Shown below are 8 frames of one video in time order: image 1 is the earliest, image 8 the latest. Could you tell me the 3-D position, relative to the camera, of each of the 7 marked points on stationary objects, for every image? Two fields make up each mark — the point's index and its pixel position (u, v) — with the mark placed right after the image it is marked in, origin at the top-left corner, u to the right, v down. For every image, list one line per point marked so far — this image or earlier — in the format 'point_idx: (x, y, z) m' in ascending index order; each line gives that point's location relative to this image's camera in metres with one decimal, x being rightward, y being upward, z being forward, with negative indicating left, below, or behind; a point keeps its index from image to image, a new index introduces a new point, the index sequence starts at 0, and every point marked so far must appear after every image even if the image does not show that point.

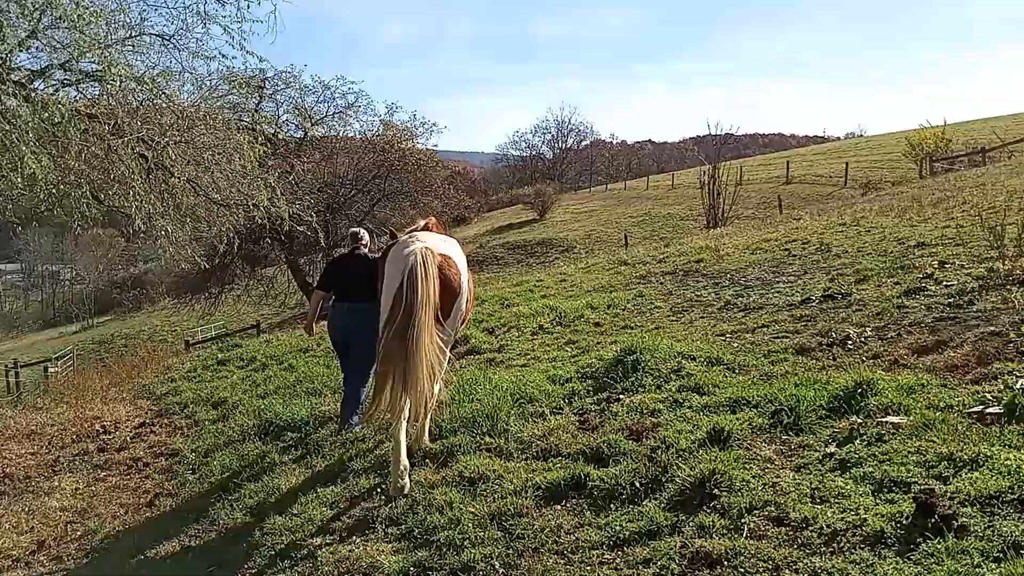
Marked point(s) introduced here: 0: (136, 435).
0: (-3.8, -1.5, +8.7) m
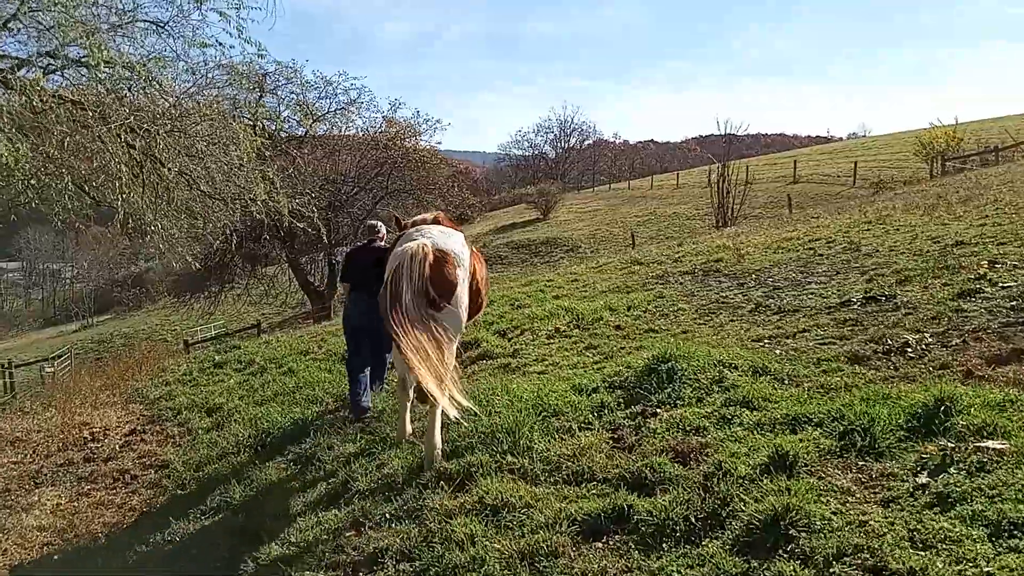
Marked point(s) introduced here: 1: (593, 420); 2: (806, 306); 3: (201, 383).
0: (-3.6, -1.5, +8.1) m
1: (+0.5, -0.7, +4.7) m
2: (+2.5, -0.2, +7.2) m
3: (-3.8, -1.1, +10.5) m
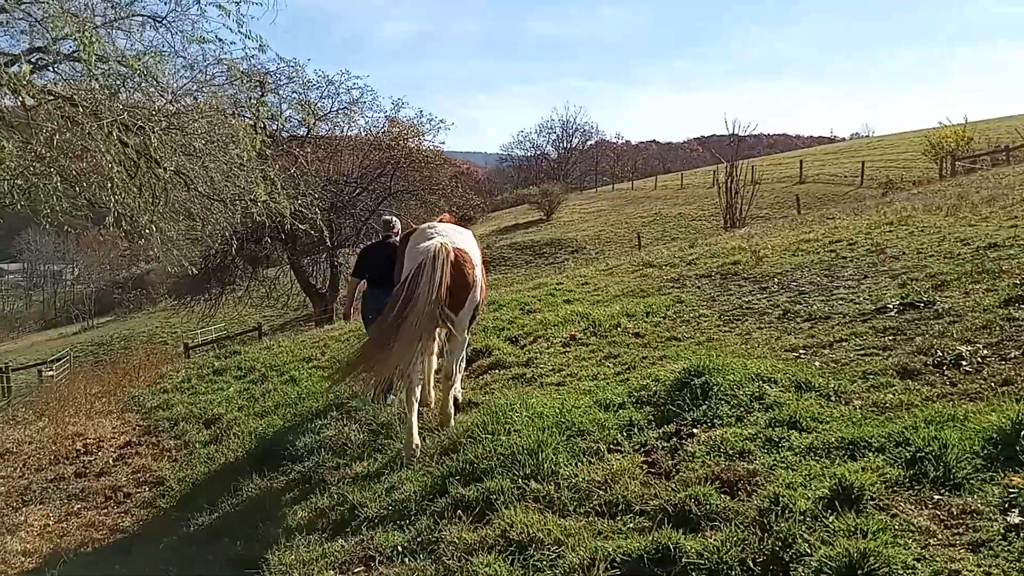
0: (-3.5, -1.5, +7.8) m
1: (+0.6, -0.8, +4.4) m
2: (+2.6, -0.2, +6.8) m
3: (-3.6, -1.2, +10.1) m
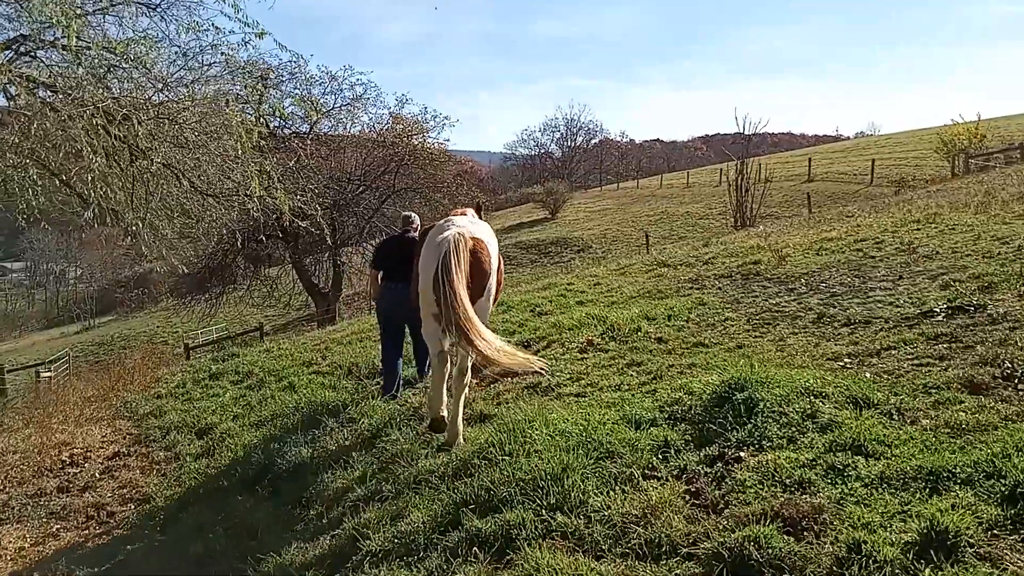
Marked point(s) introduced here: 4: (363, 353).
0: (-3.4, -1.5, +7.3) m
1: (+0.7, -0.8, +3.9) m
2: (+2.7, -0.2, +6.3) m
3: (-3.5, -1.2, +9.6) m
4: (-1.6, -0.7, +9.4) m
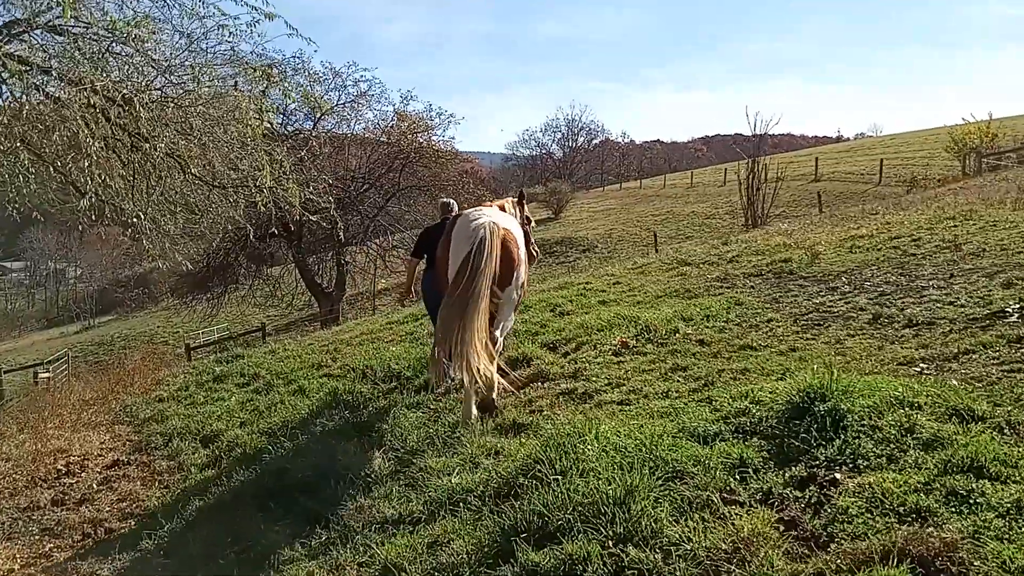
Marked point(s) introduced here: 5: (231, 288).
0: (-3.2, -1.5, +6.8) m
1: (+0.9, -0.8, +3.4) m
2: (+2.9, -0.2, +5.8) m
3: (-3.3, -1.2, +9.1) m
4: (-1.4, -0.7, +8.9) m
5: (-6.2, 0.0, +19.0) m
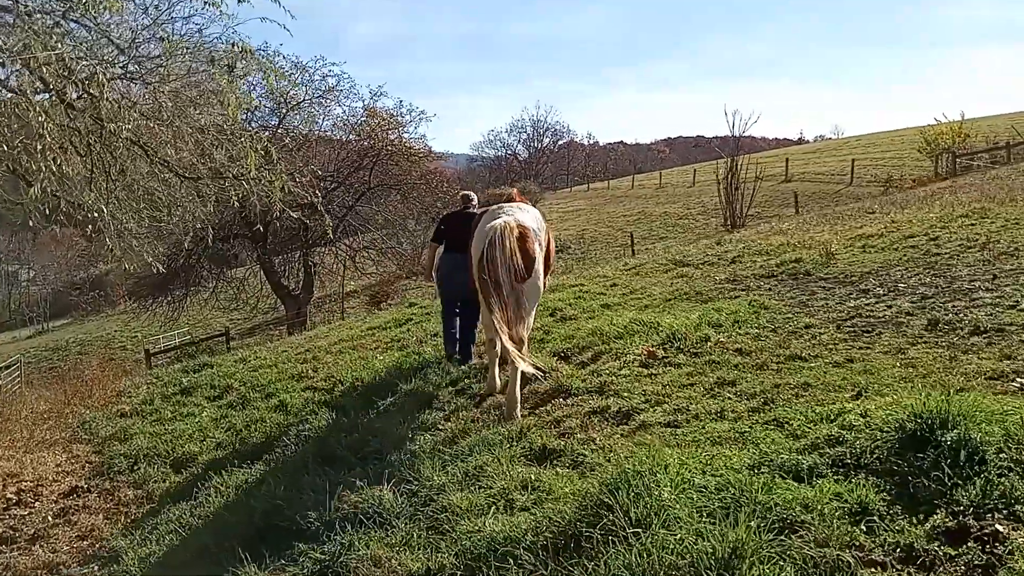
0: (-3.1, -1.5, +5.9) m
1: (+1.1, -0.8, +2.7) m
2: (+3.0, -0.2, +5.2) m
3: (-3.3, -1.2, +8.3) m
4: (-1.4, -0.7, +8.1) m
5: (-6.6, 0.0, +18.0) m
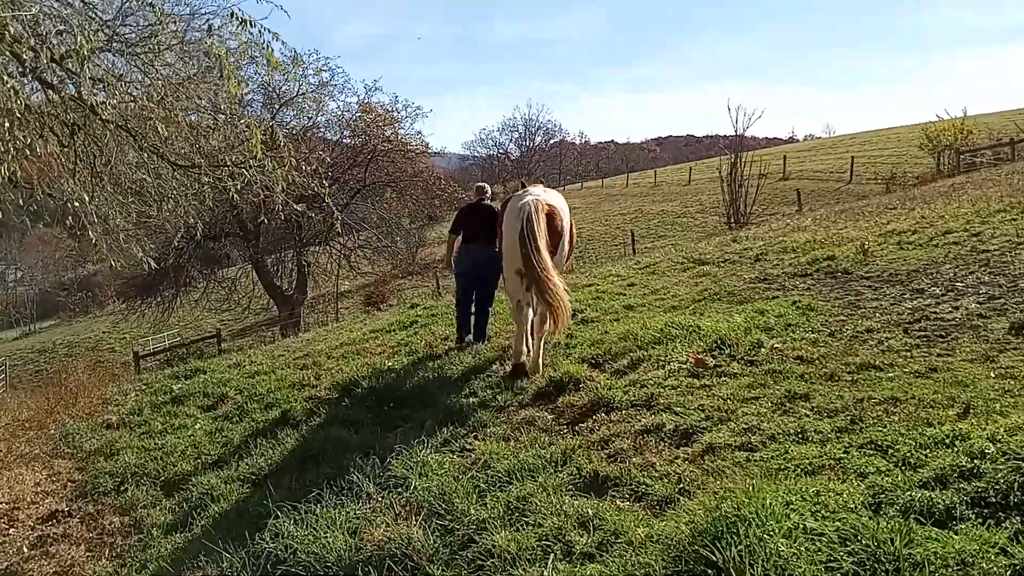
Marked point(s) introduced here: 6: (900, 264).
0: (-2.9, -1.6, +5.3) m
1: (+1.3, -0.8, +2.1) m
2: (+3.2, -0.2, +4.6) m
3: (-3.1, -1.2, +7.6) m
4: (-1.2, -0.7, +7.5) m
5: (-6.5, -0.1, +17.3) m
6: (+3.6, +0.2, +8.1) m
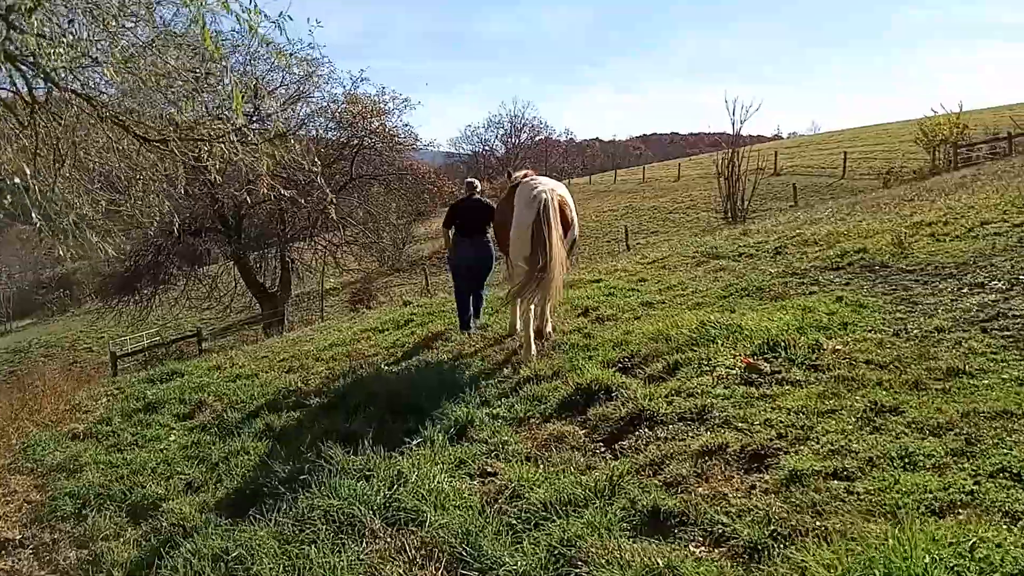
0: (-2.8, -1.5, +4.5) m
1: (+1.5, -0.8, +1.4) m
2: (+3.4, -0.2, +4.0) m
3: (-3.0, -1.2, +6.8) m
4: (-1.1, -0.7, +6.8) m
5: (-6.6, 0.0, +16.5) m
6: (+3.7, +0.3, +7.4) m
